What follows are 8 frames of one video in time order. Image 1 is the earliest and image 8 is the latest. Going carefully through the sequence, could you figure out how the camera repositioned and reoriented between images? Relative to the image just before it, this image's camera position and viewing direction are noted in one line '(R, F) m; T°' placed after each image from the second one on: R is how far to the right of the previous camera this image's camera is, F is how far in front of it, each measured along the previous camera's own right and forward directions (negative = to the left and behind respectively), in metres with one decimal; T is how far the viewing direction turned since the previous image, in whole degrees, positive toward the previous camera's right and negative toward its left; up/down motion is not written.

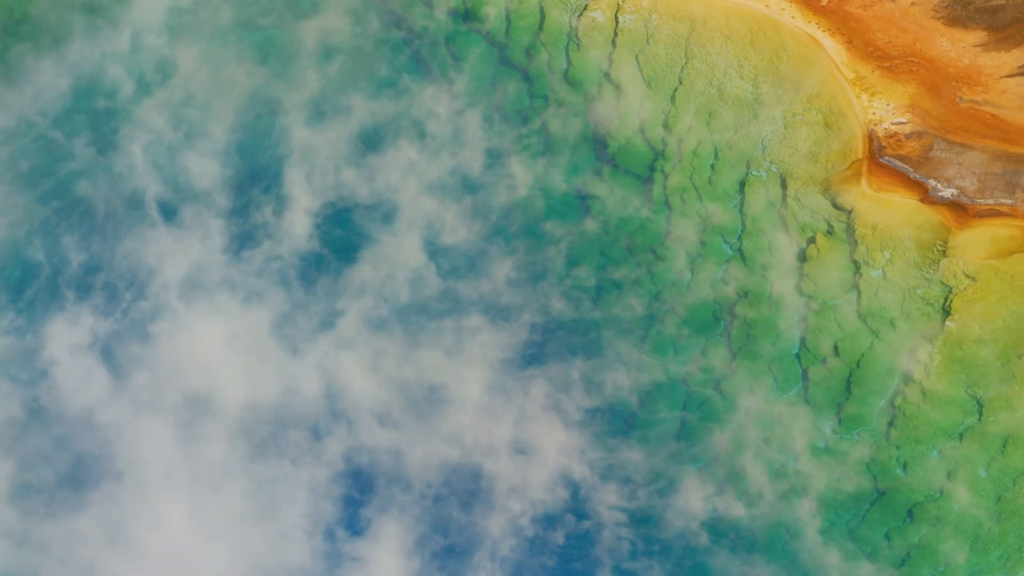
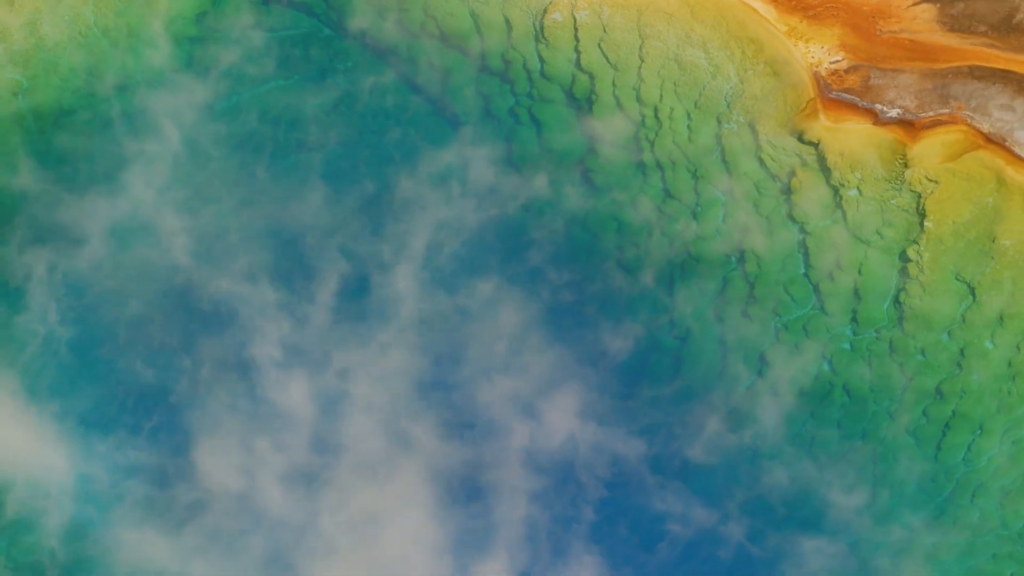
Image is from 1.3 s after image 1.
(-1.1, -2.5) m; +2°
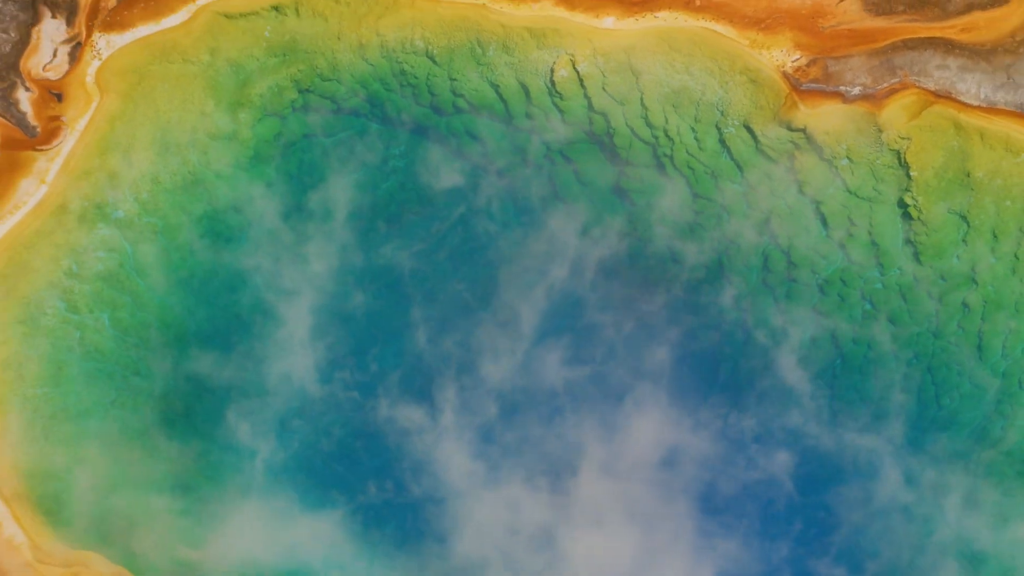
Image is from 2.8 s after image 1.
(-2.5, -3.6) m; +2°
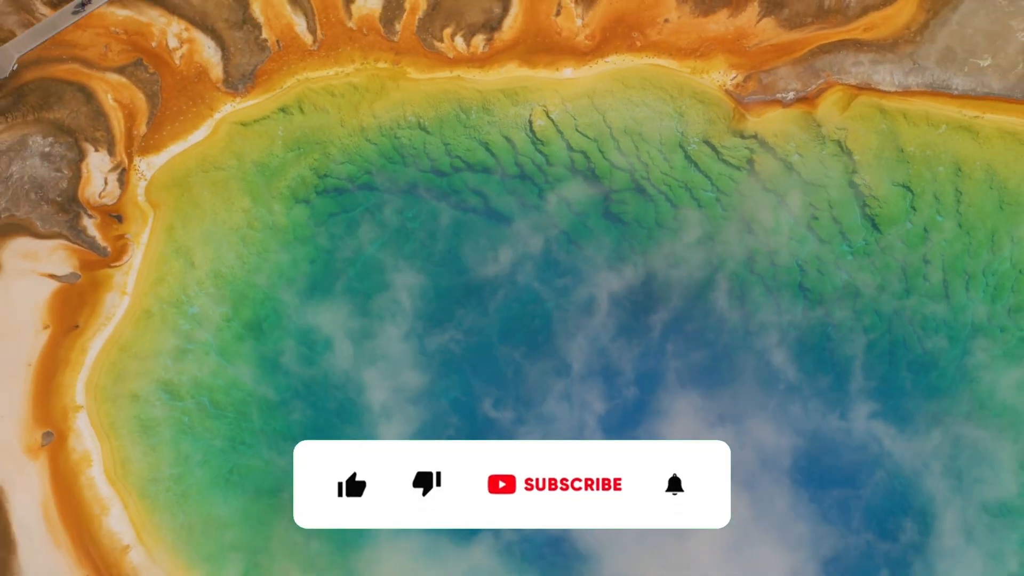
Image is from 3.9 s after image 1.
(-2.4, -3.0) m; +4°
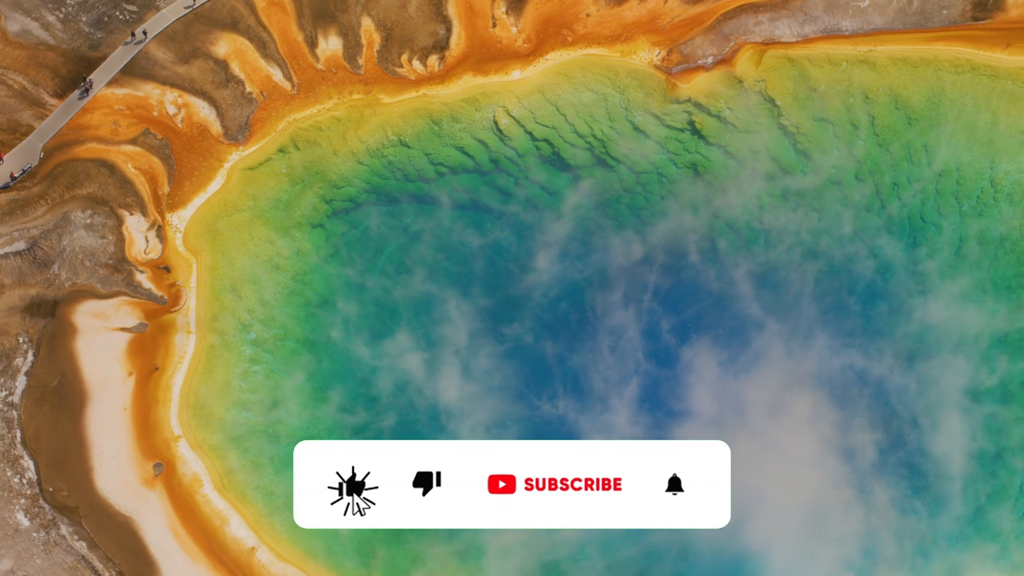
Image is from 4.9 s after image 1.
(-2.6, -3.5) m; +4°
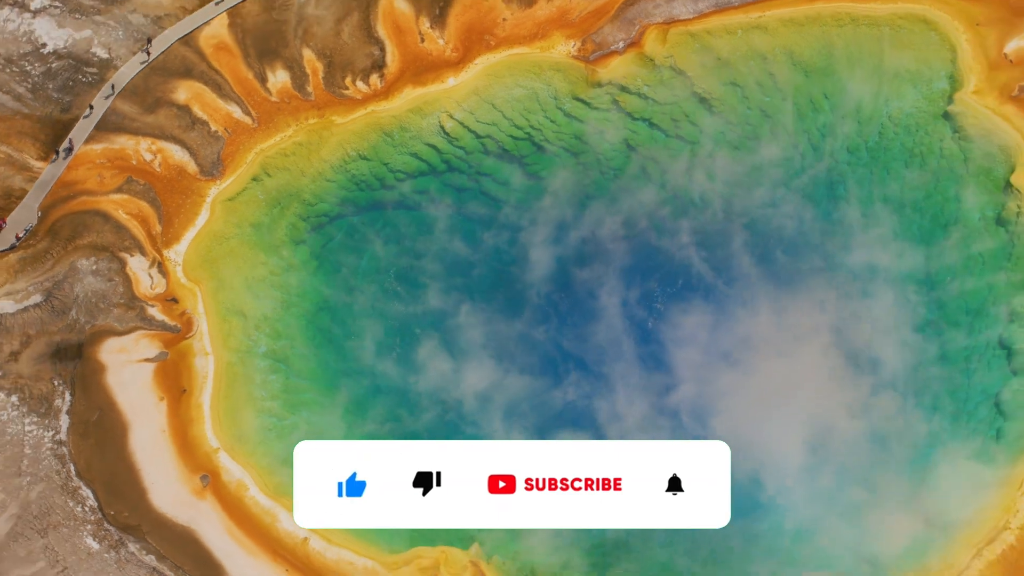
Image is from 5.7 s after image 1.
(-1.9, -3.1) m; +4°
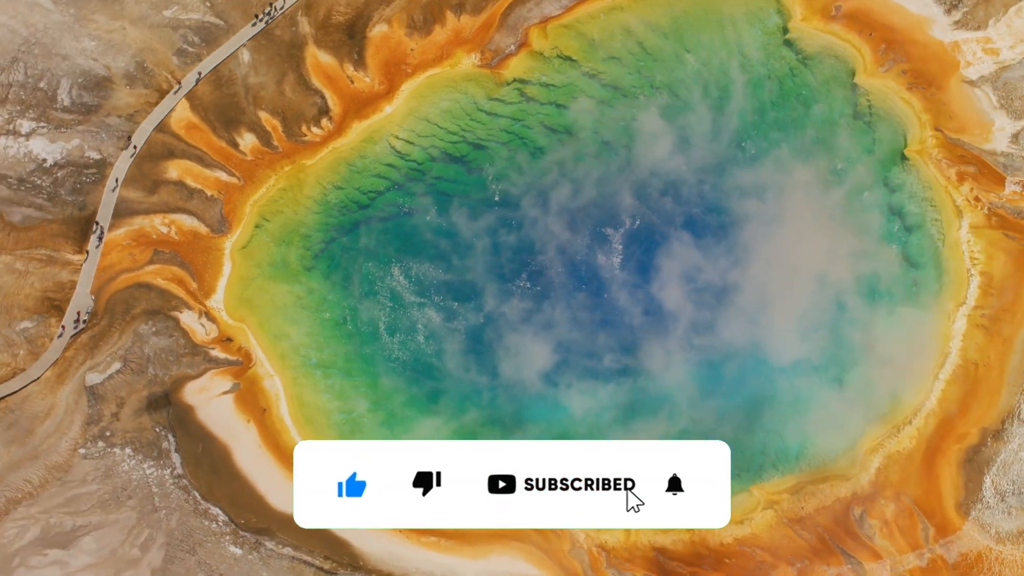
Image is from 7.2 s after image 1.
(-5.2, -5.4) m; +8°
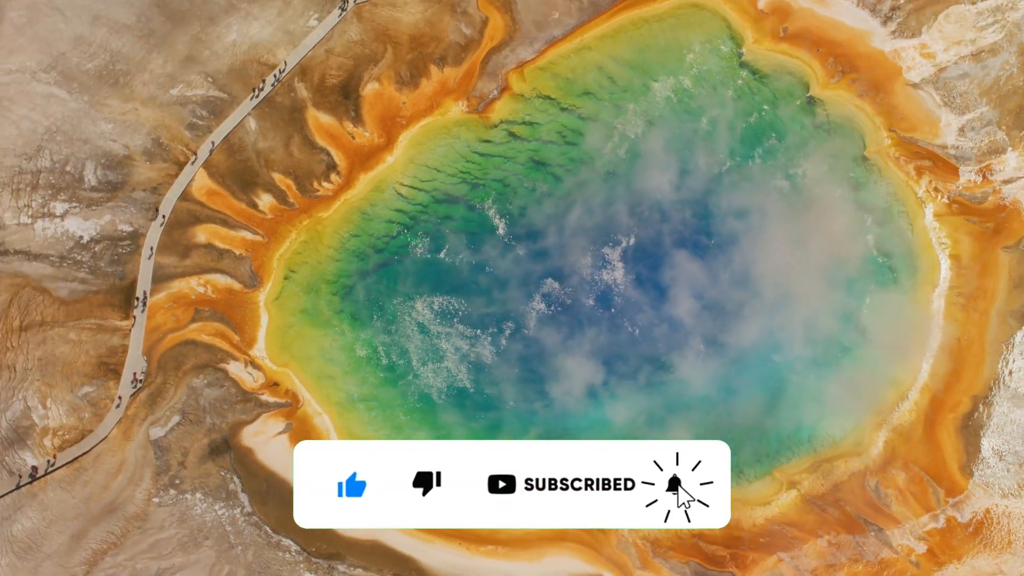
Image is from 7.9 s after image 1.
(-2.4, -2.7) m; +2°
